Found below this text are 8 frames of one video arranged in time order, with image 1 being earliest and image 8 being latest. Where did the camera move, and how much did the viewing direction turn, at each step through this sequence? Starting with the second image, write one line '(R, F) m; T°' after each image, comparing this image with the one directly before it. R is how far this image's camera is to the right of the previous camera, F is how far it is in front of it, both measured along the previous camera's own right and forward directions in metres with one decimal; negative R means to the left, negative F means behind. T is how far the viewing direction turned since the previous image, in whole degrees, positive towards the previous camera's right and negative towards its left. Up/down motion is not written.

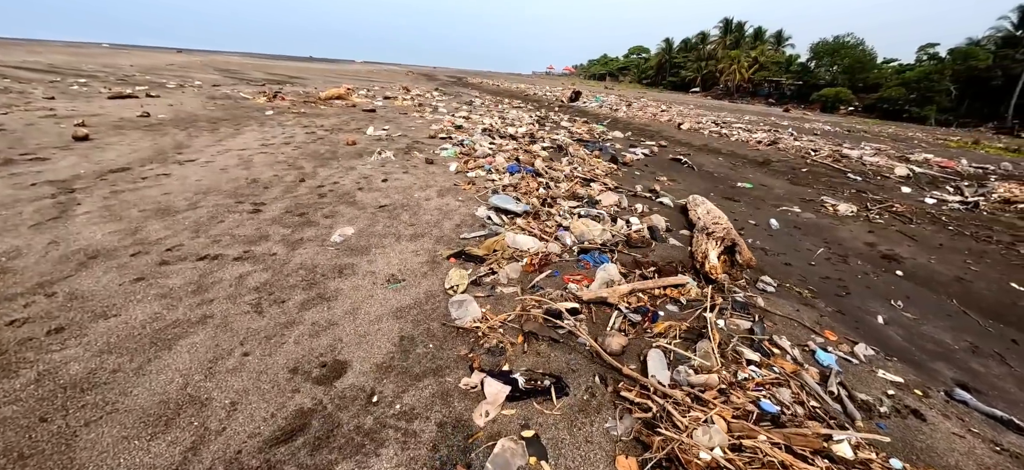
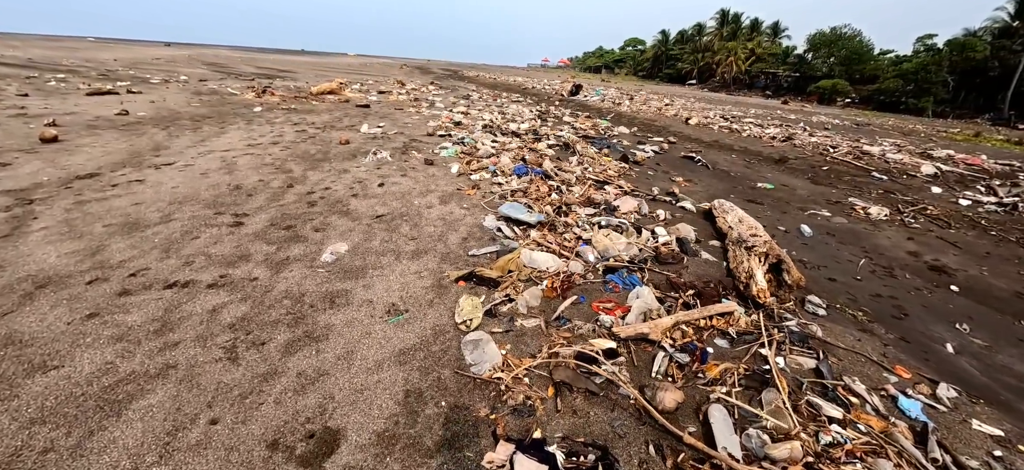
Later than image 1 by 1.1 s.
(-0.2, +0.4) m; +1°
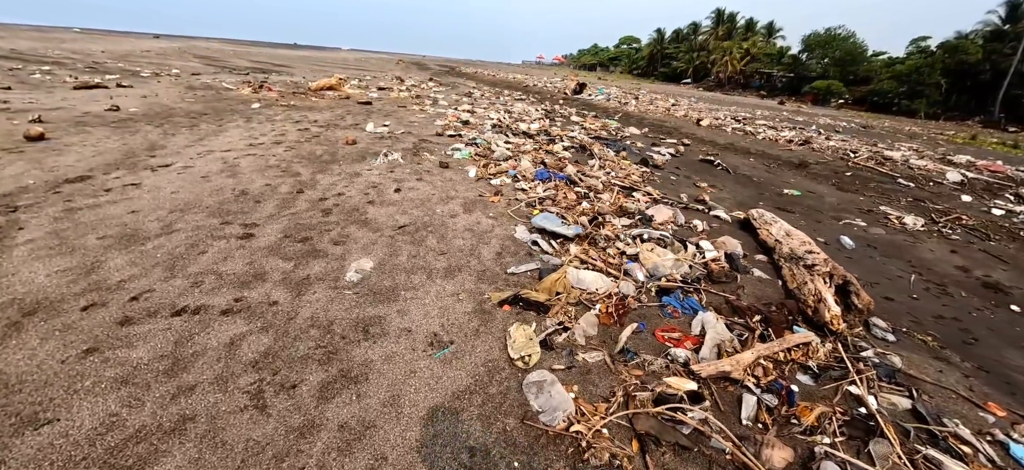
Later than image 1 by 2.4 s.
(-0.4, +0.3) m; +1°
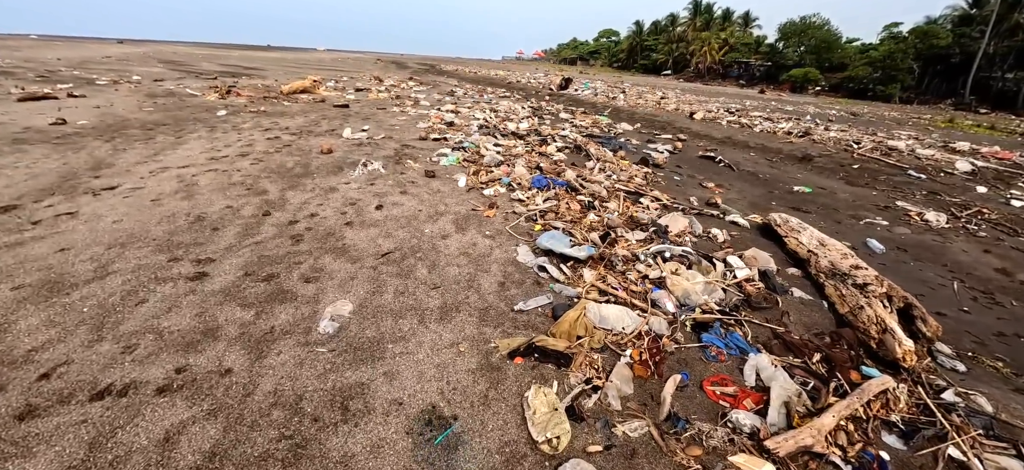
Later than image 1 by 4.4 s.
(-0.1, +0.5) m; +2°
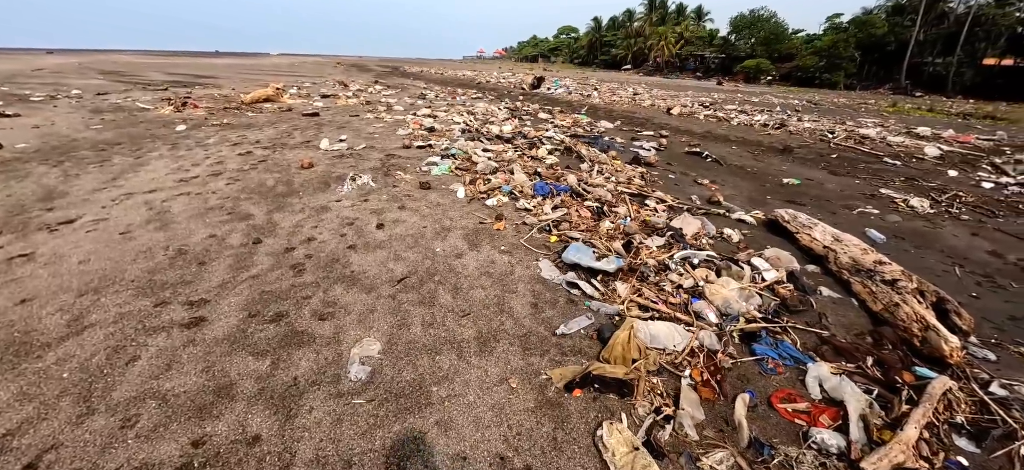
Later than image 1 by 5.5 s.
(-0.4, +0.2) m; +4°
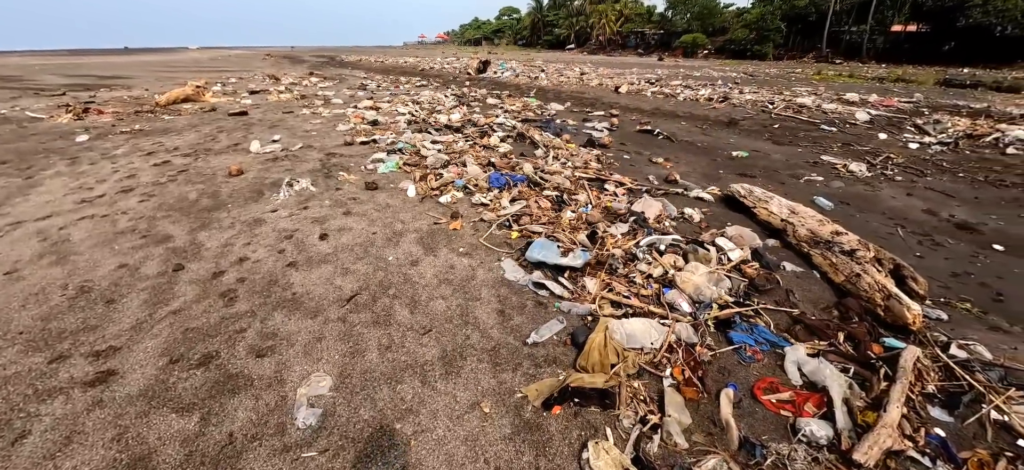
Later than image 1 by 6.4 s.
(0.0, +0.2) m; +5°
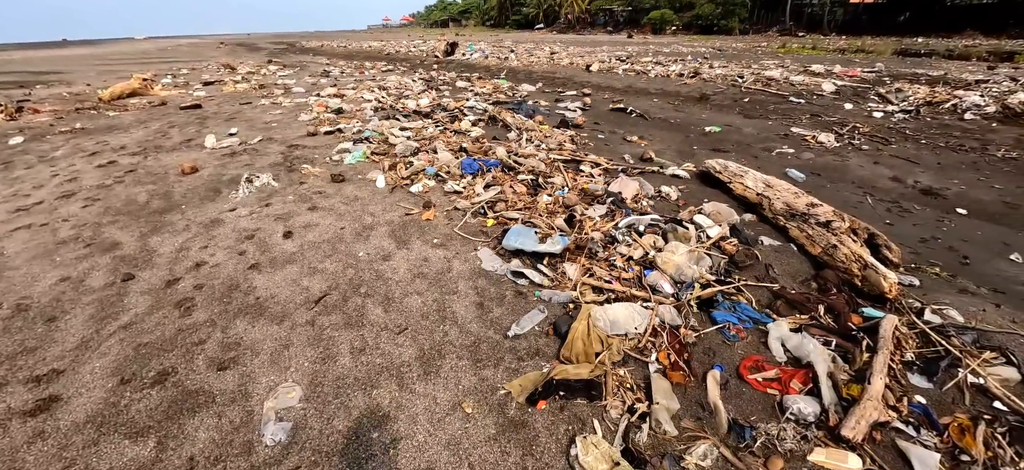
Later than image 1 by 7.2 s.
(0.0, +0.1) m; +3°
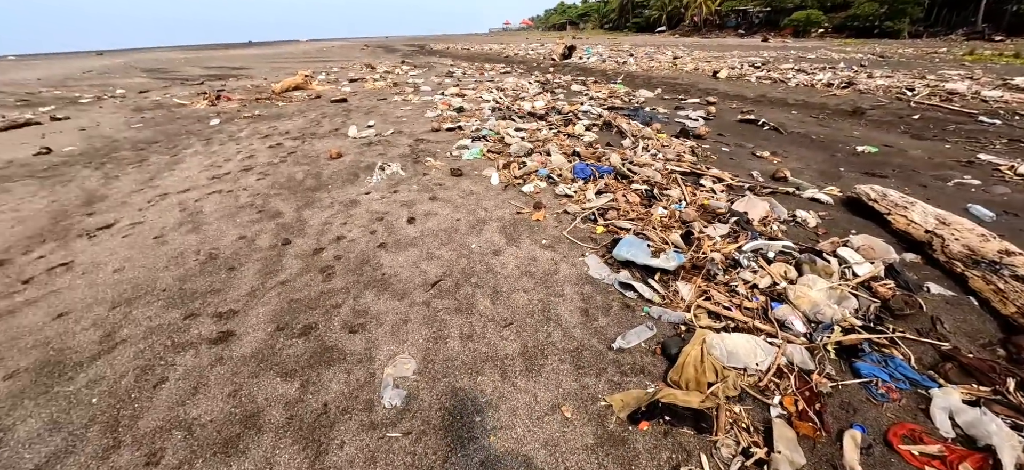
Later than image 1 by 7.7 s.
(-0.2, 0.0) m; -13°
